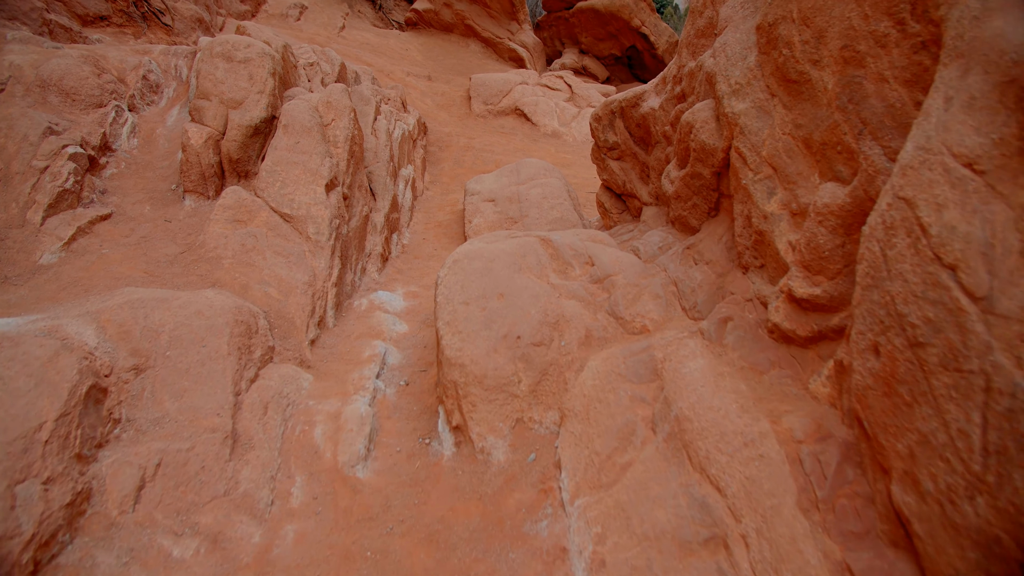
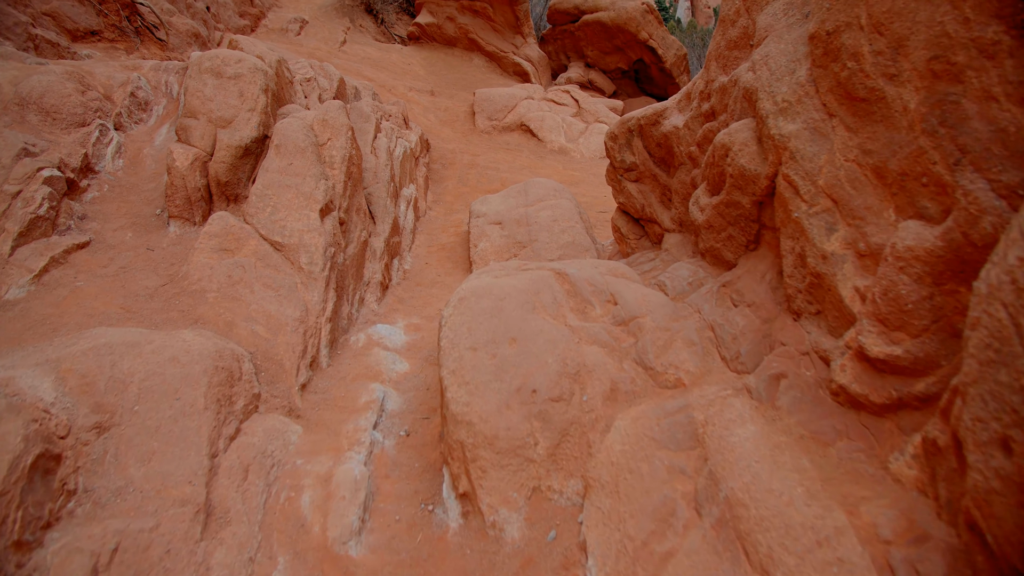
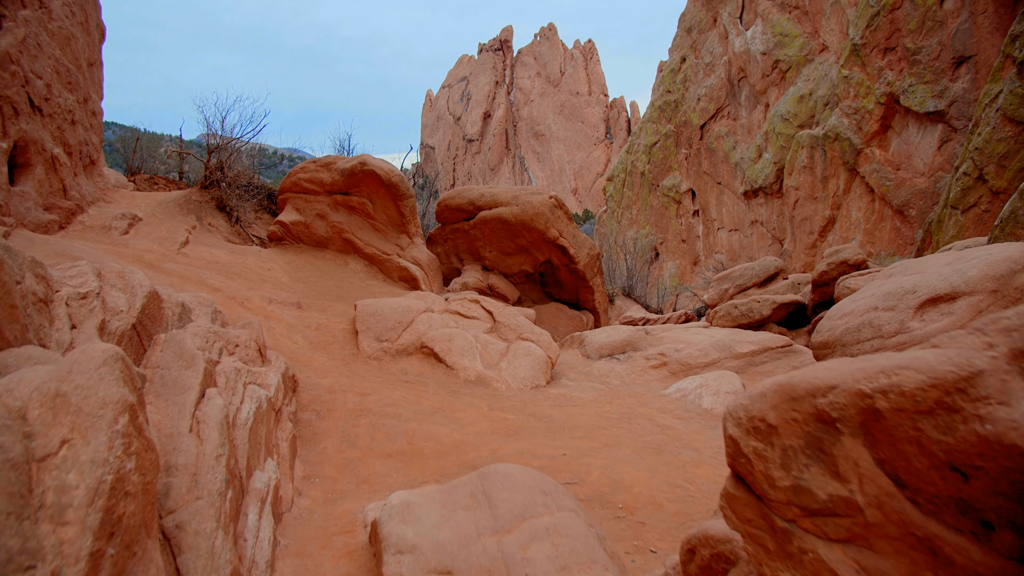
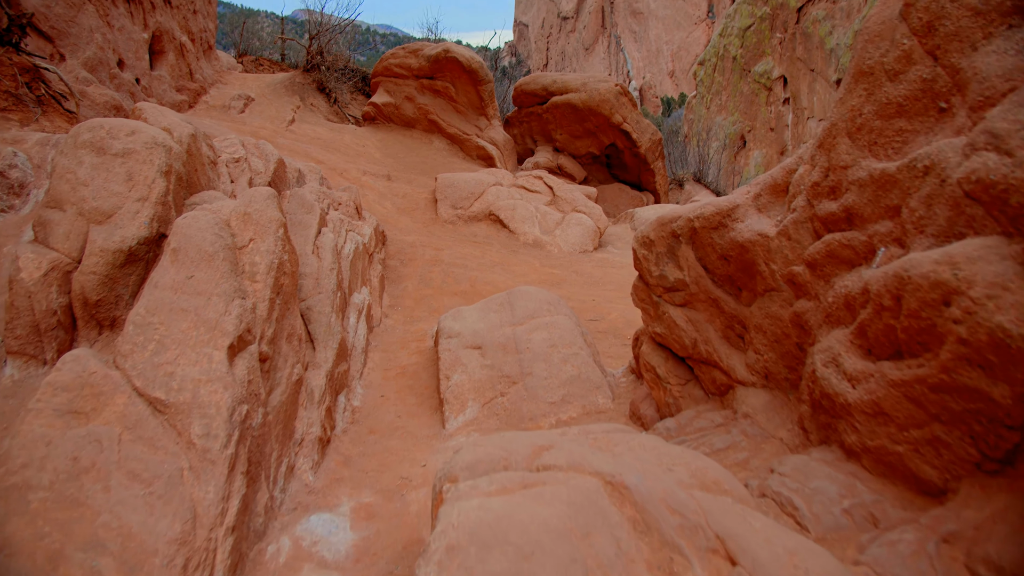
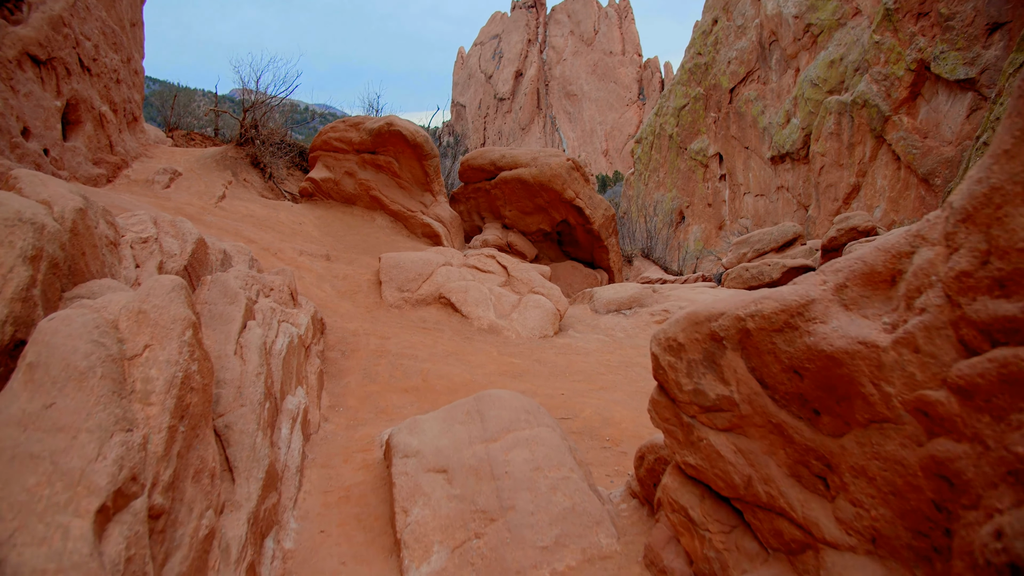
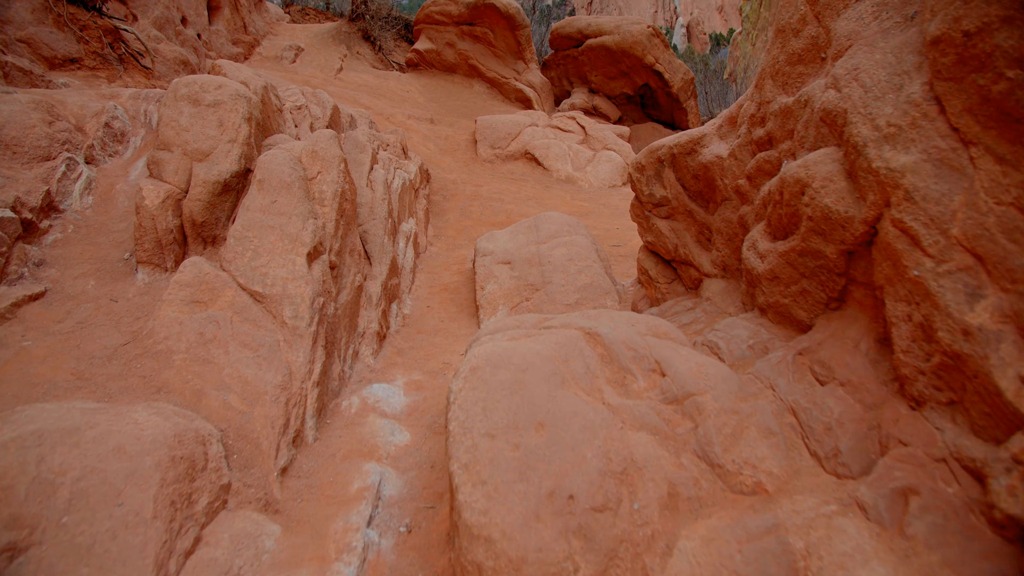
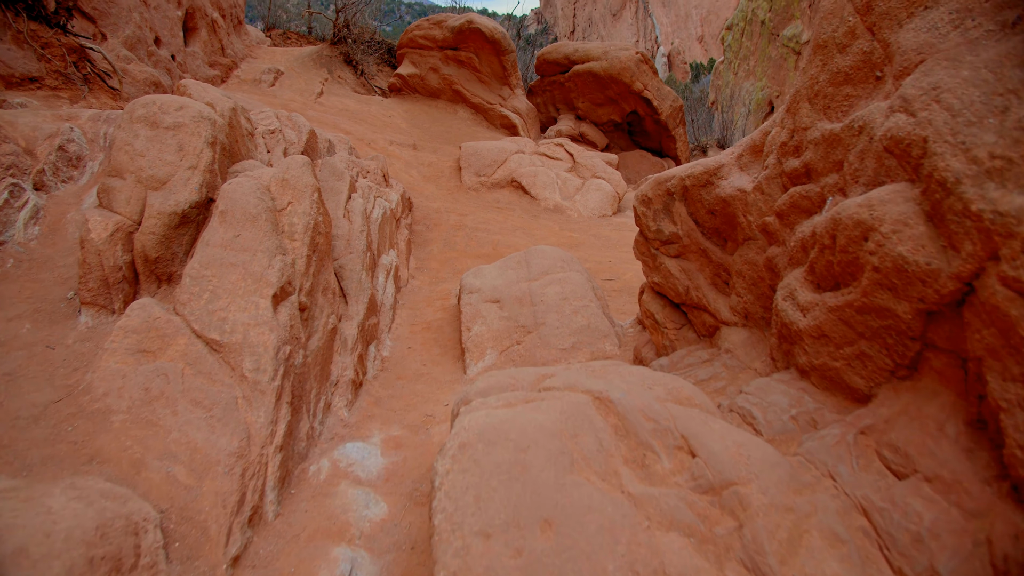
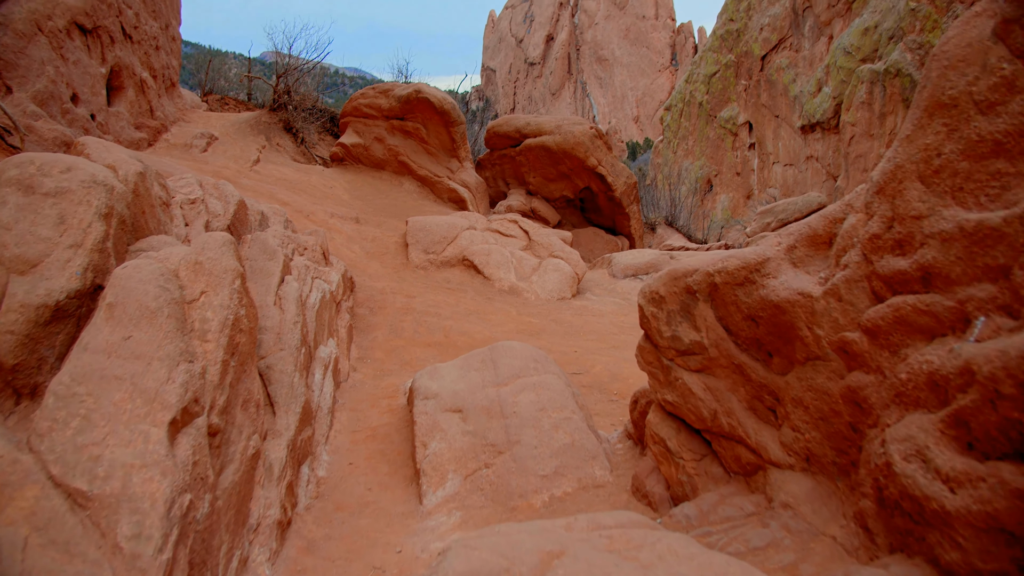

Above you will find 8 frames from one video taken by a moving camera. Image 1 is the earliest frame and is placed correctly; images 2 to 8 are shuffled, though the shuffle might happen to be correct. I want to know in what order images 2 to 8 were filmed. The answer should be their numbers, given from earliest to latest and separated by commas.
2, 6, 7, 4, 8, 5, 3
